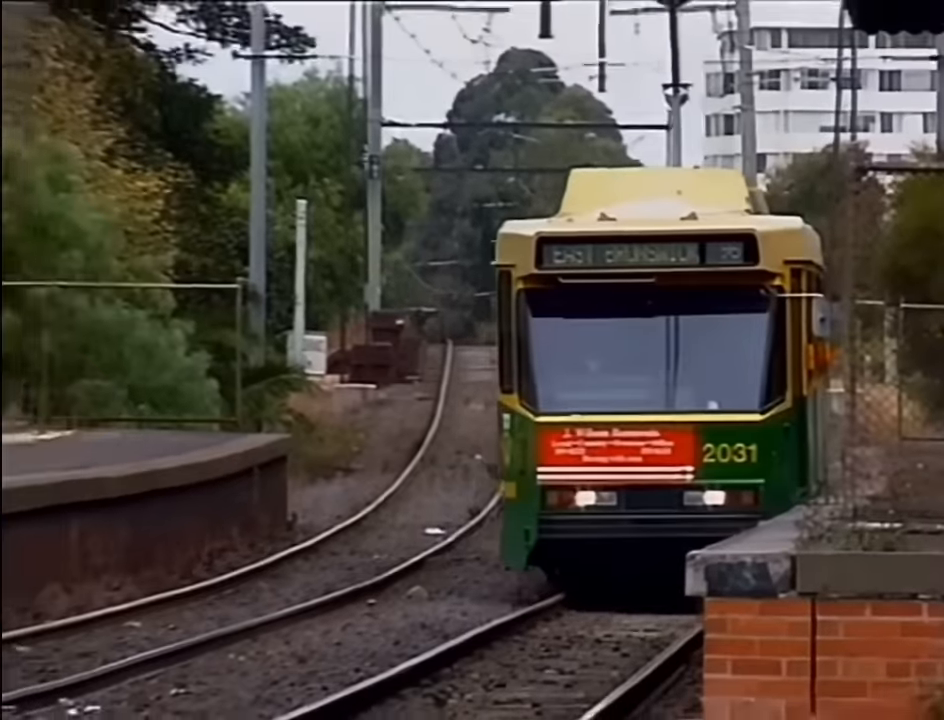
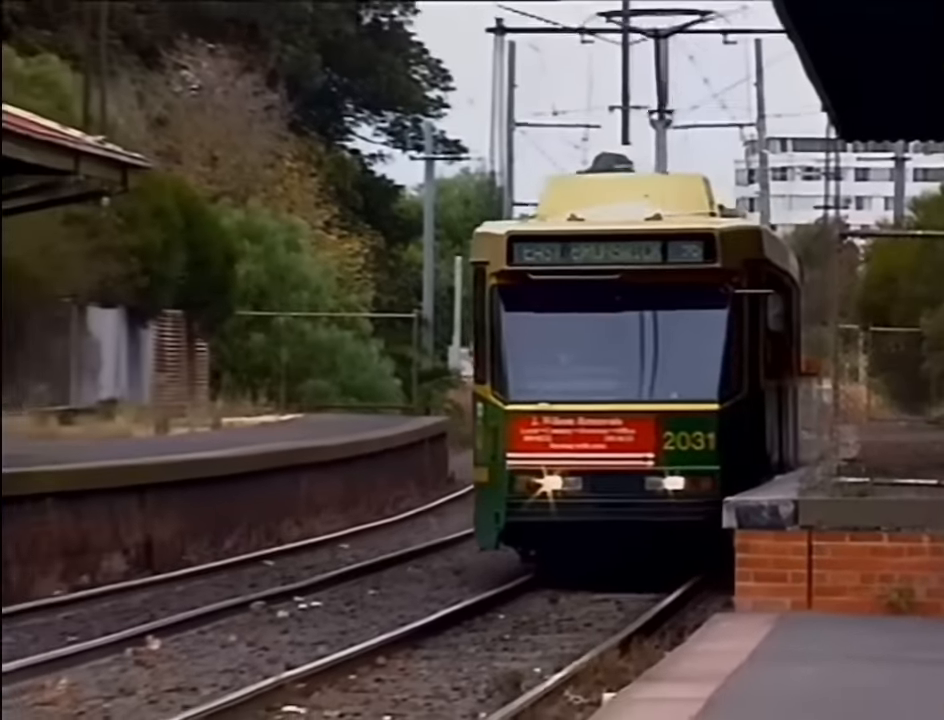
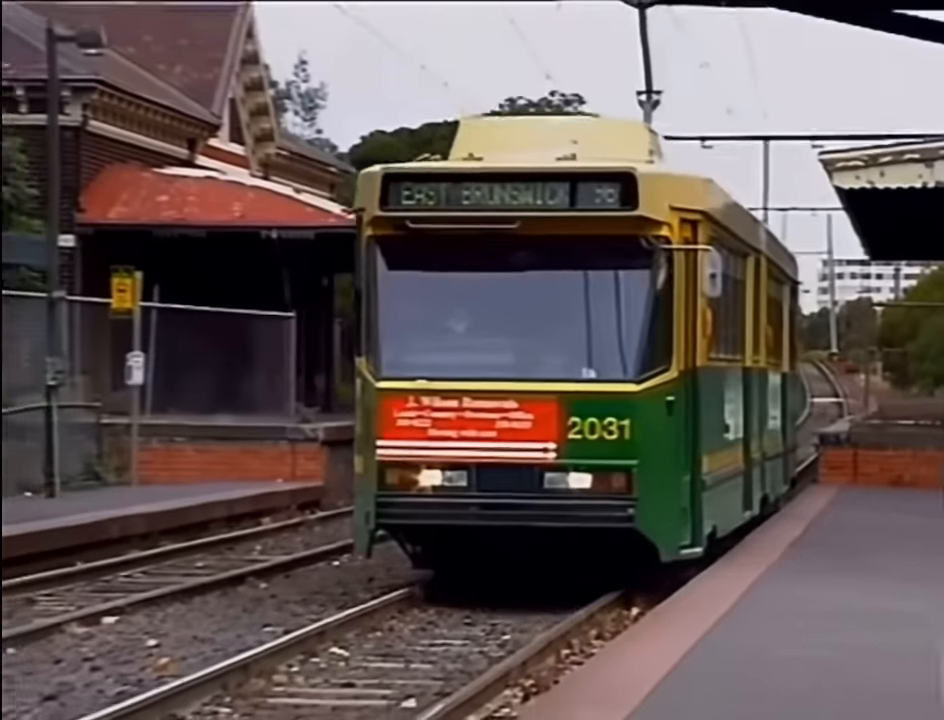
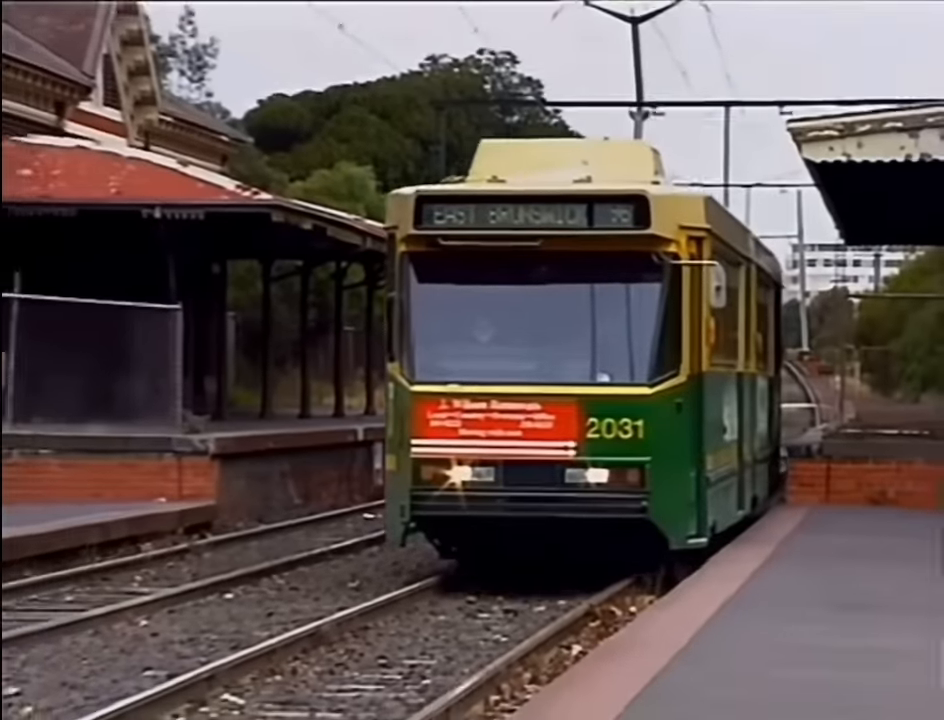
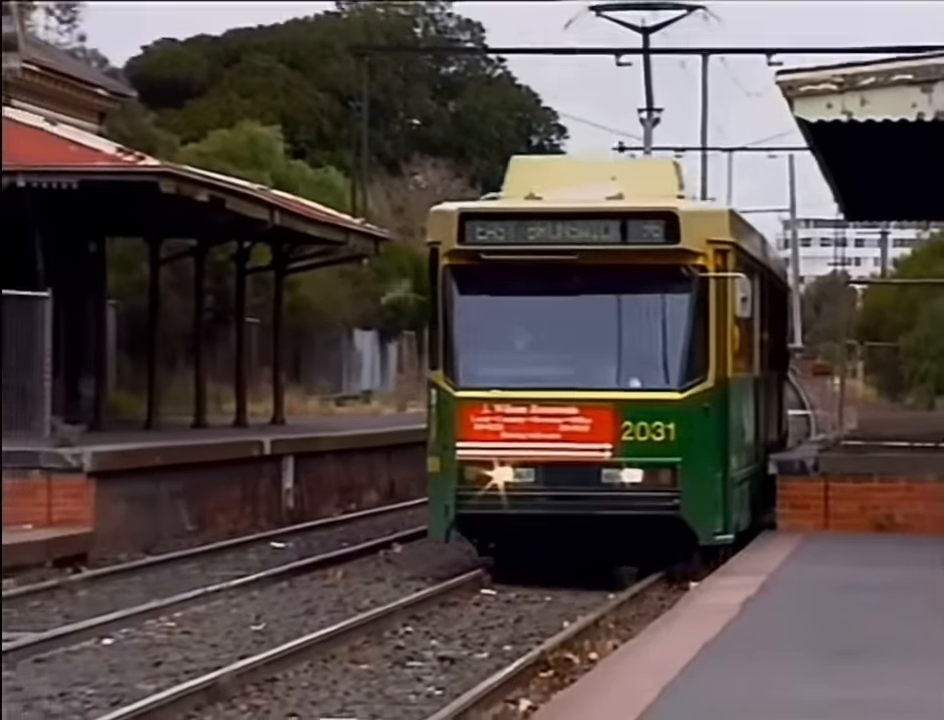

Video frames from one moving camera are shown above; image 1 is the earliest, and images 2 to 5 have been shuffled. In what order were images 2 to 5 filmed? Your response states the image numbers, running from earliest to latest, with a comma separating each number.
2, 5, 4, 3
